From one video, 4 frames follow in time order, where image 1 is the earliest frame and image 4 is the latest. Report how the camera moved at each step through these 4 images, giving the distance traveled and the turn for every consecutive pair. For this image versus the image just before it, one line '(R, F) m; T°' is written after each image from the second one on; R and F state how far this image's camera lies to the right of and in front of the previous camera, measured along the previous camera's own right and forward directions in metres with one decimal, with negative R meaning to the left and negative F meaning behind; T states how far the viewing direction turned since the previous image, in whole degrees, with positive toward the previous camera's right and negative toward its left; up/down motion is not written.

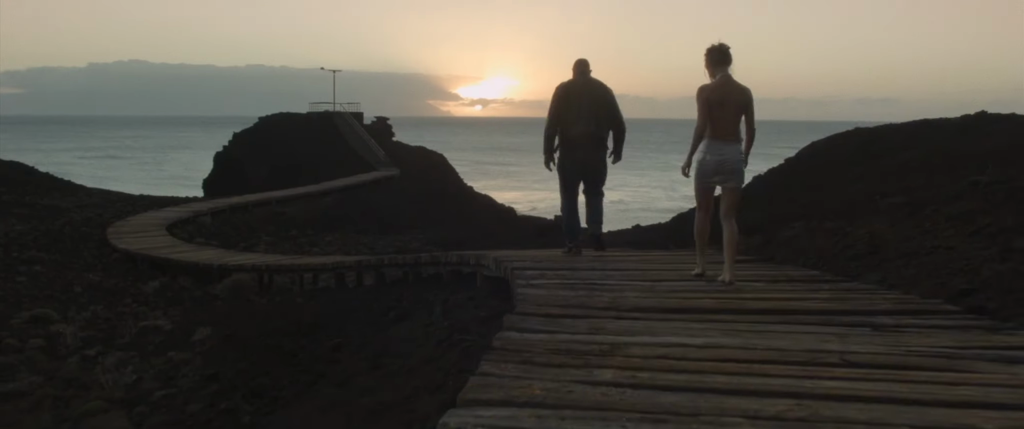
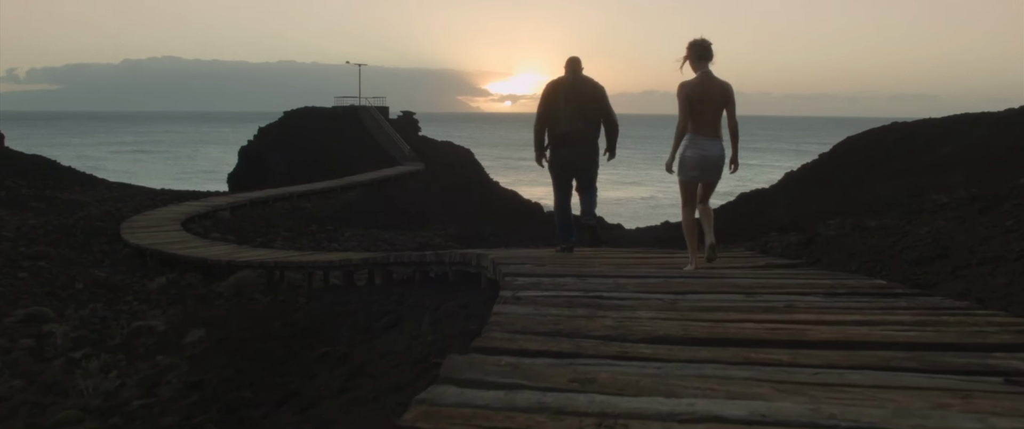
(+0.1, +0.6) m; -2°
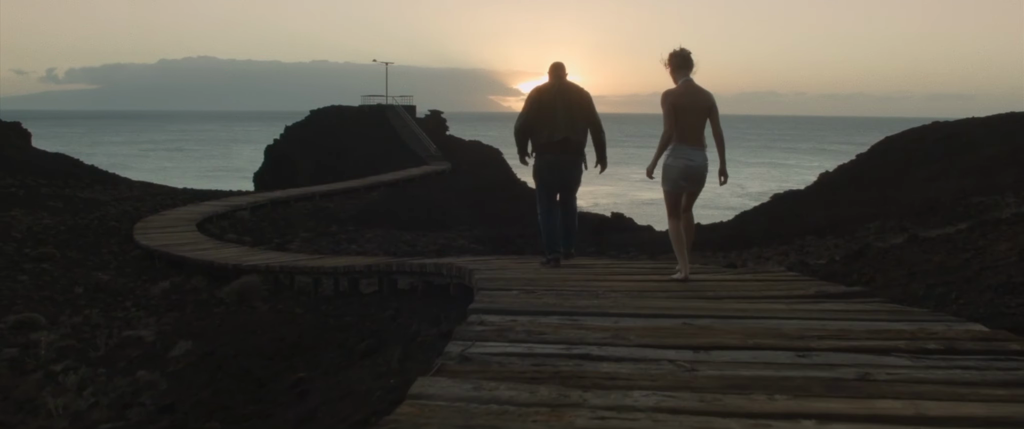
(+0.1, +0.6) m; -2°
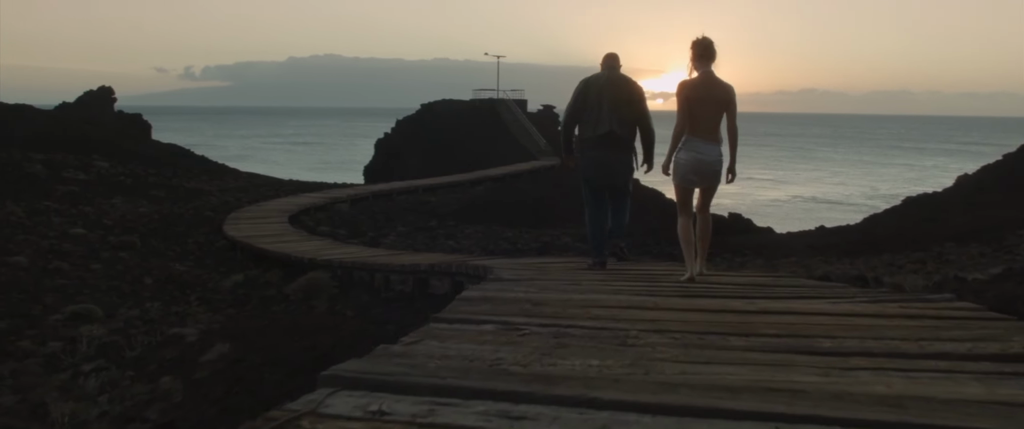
(+0.2, +1.0) m; -7°
